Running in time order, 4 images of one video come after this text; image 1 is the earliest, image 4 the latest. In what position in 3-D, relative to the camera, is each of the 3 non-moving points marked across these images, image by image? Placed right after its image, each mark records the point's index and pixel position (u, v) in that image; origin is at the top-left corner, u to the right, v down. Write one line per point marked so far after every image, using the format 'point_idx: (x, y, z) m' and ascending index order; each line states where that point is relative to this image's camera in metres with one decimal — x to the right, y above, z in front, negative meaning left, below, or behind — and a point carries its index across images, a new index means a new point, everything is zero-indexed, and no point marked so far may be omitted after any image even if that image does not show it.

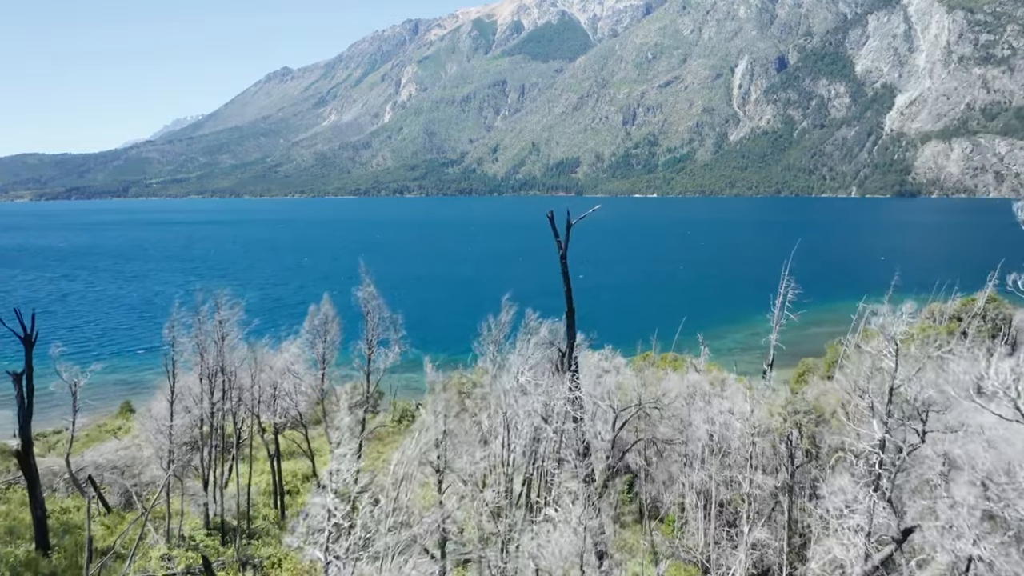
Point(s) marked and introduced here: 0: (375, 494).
0: (-3.7, -5.6, +16.7) m
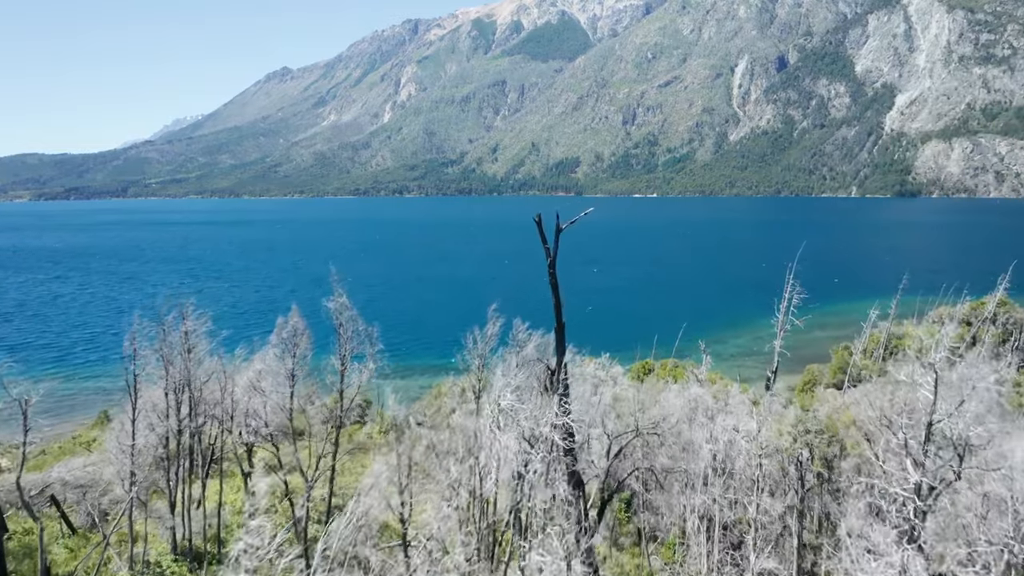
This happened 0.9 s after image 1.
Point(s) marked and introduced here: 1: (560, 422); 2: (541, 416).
0: (-4.2, -6.0, +14.7) m
1: (+1.5, -4.0, +18.5) m
2: (+0.9, -3.9, +18.4) m
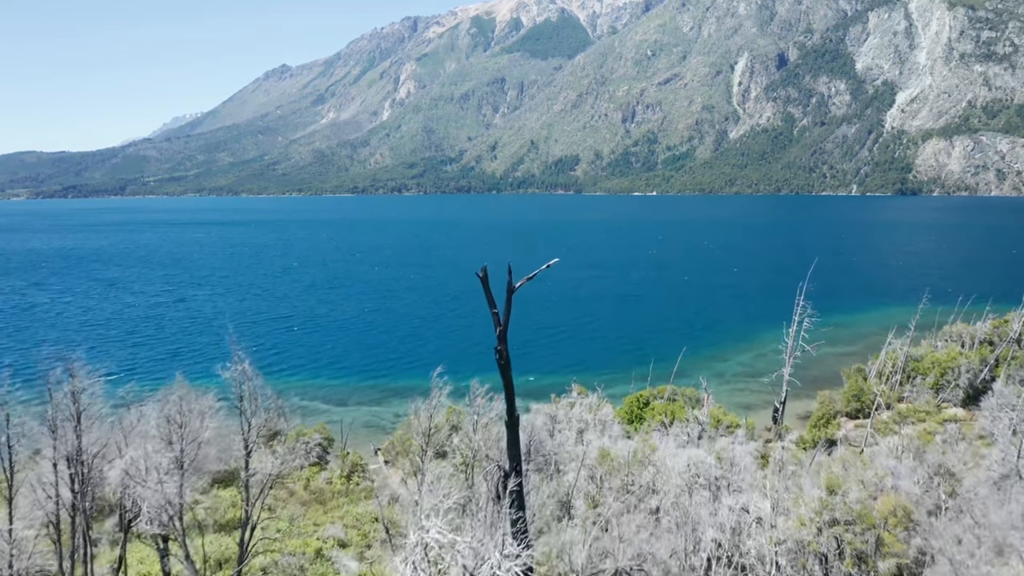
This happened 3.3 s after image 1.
0: (-5.7, -7.8, +9.7) m
1: (+0.1, -5.9, +13.6) m
2: (-0.6, -5.7, +13.5) m
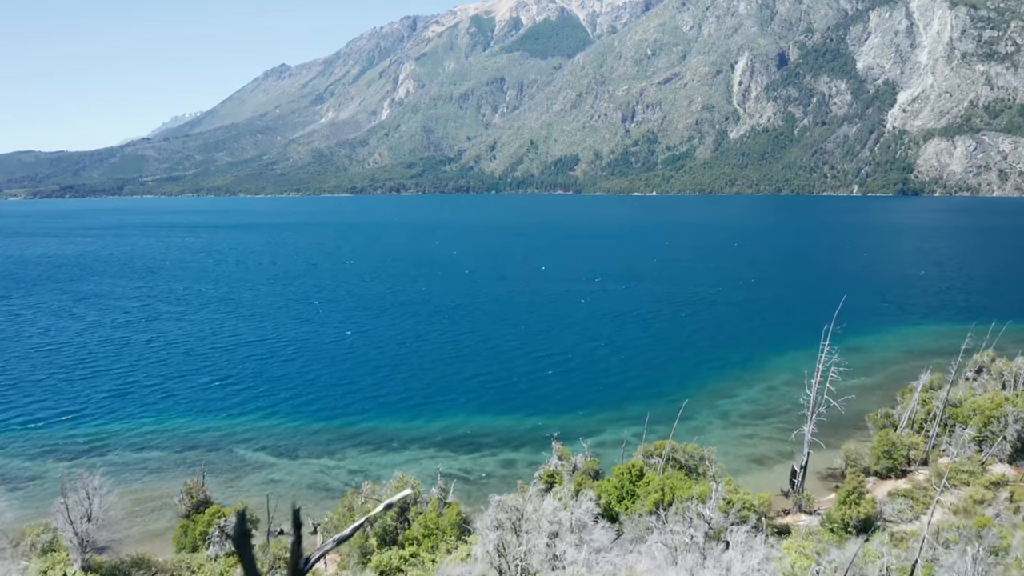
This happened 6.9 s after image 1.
0: (-7.4, -10.7, +2.5) m
1: (-1.6, -8.7, +6.3) m
2: (-2.3, -8.6, +6.2) m
